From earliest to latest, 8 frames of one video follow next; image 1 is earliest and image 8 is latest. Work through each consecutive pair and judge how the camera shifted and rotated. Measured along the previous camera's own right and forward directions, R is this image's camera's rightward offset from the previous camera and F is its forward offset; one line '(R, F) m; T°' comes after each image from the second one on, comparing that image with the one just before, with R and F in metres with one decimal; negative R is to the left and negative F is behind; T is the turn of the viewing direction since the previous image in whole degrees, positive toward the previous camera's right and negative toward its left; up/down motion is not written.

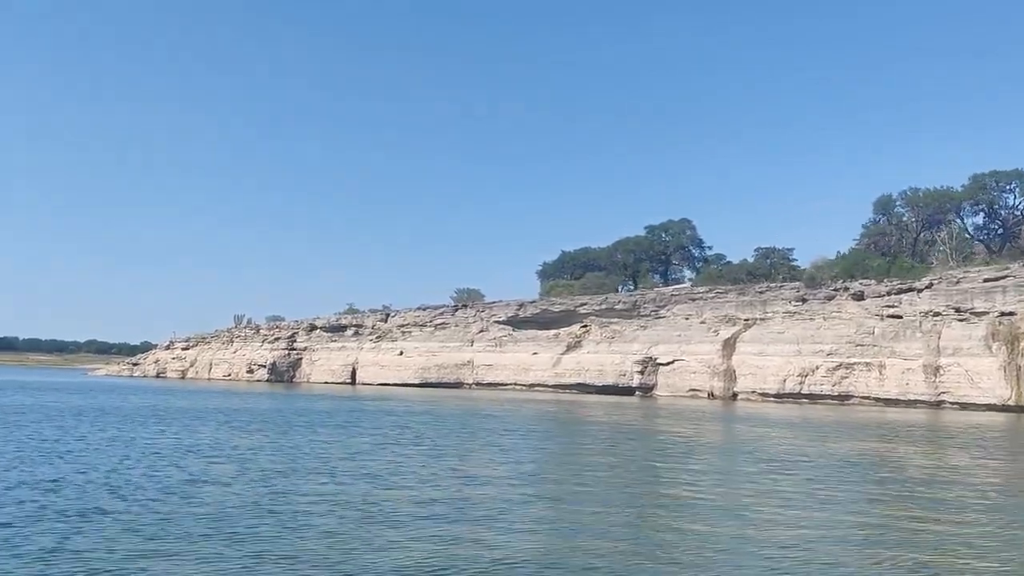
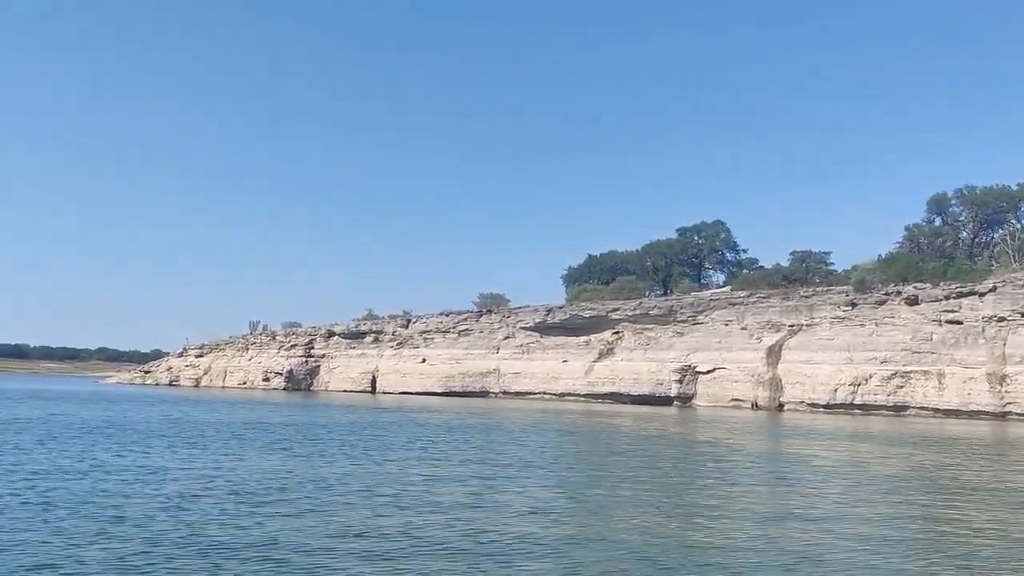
(-0.8, +1.6) m; -1°
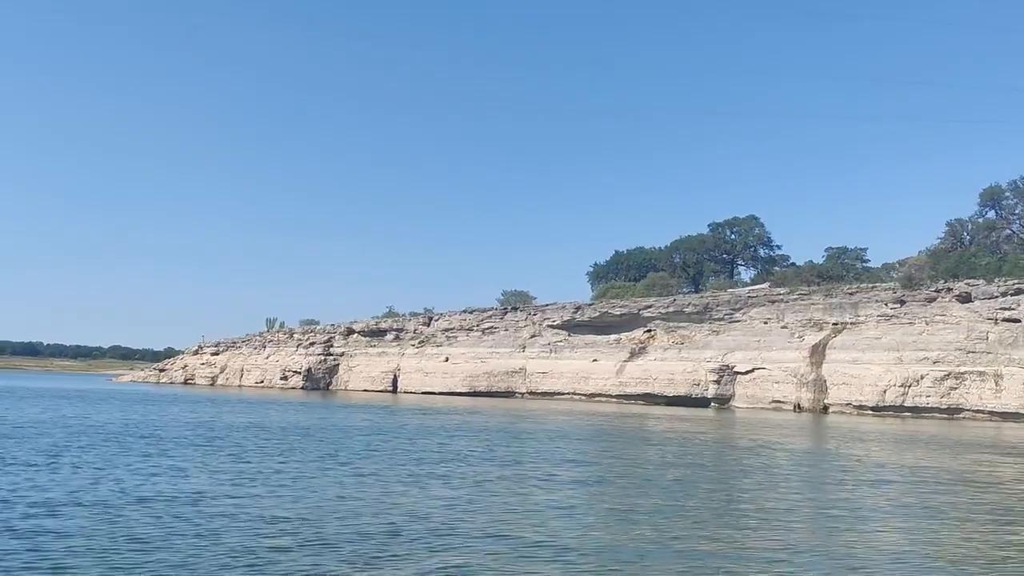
(-0.7, +1.3) m; -1°
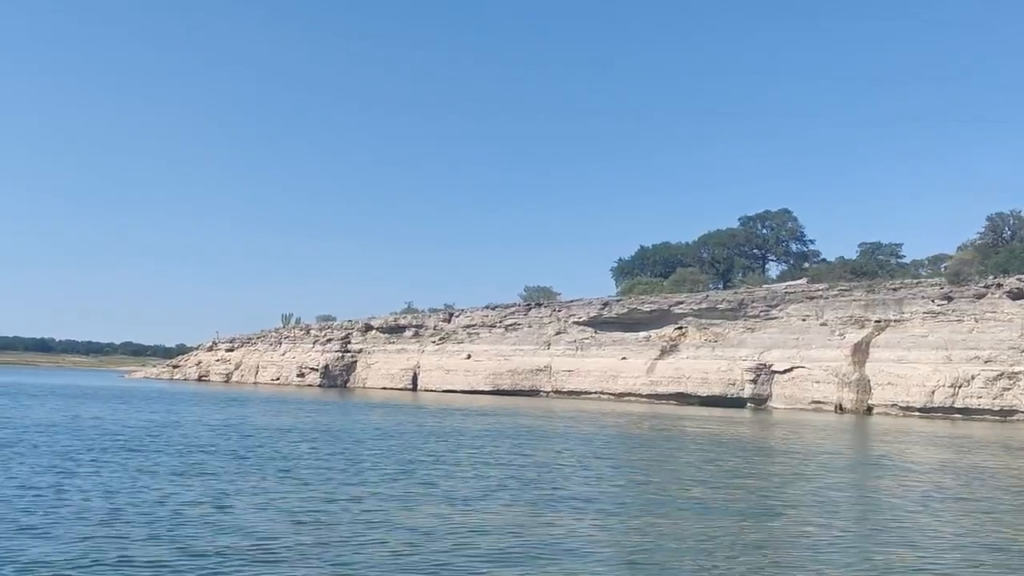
(-0.6, +1.2) m; -1°
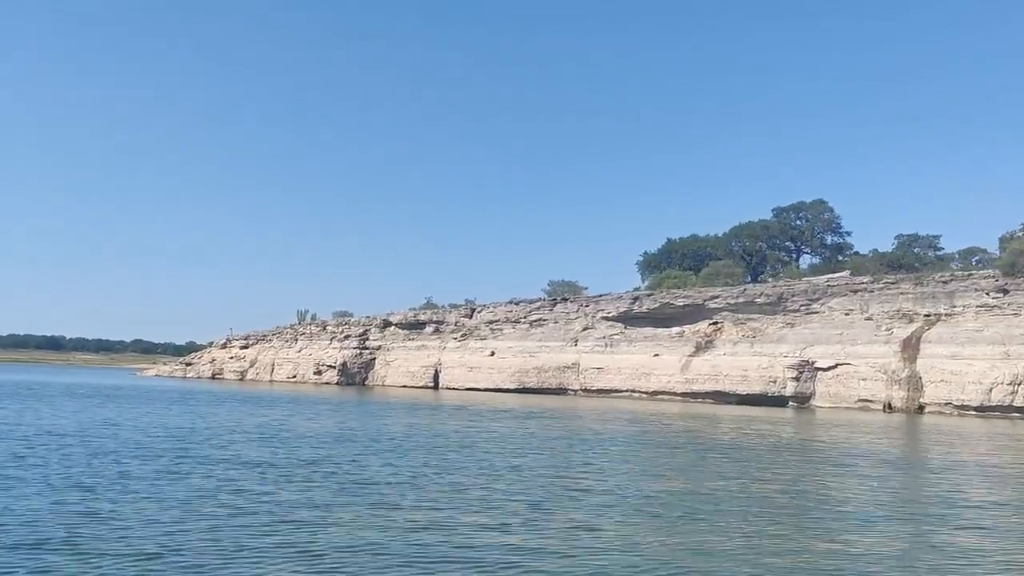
(-0.7, +1.3) m; 0°
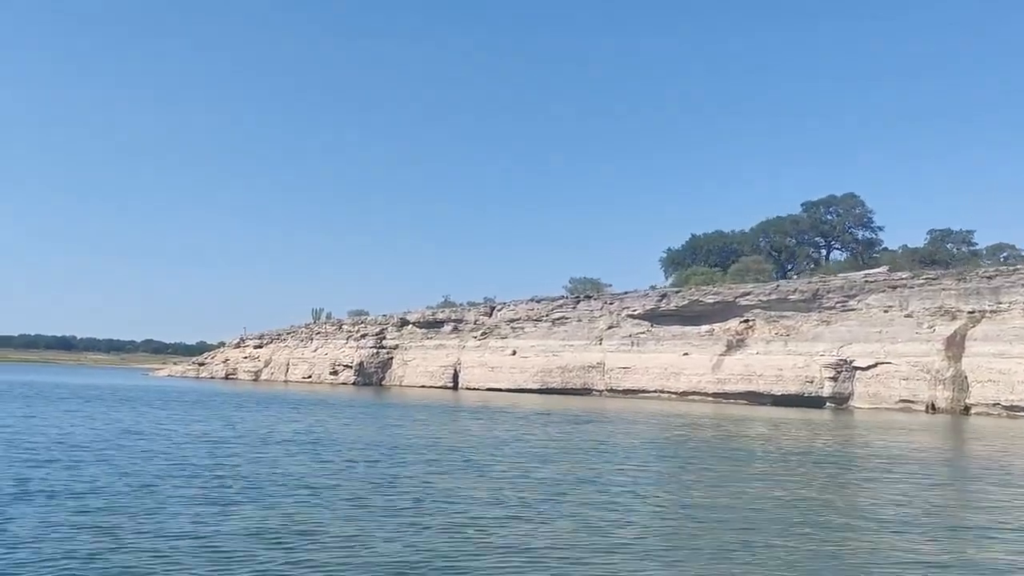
(-0.5, +1.0) m; -1°
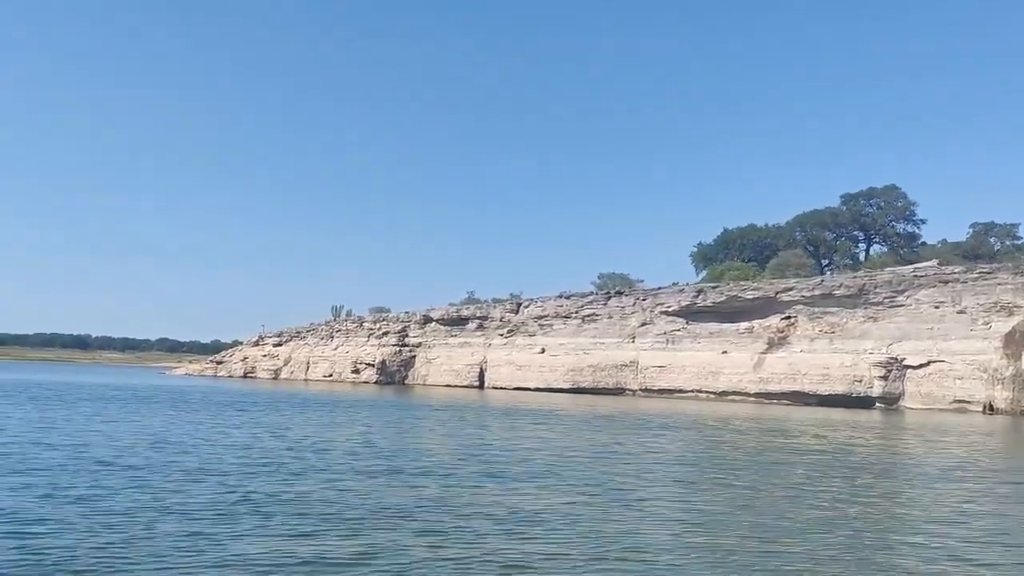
(-0.6, +1.1) m; -1°
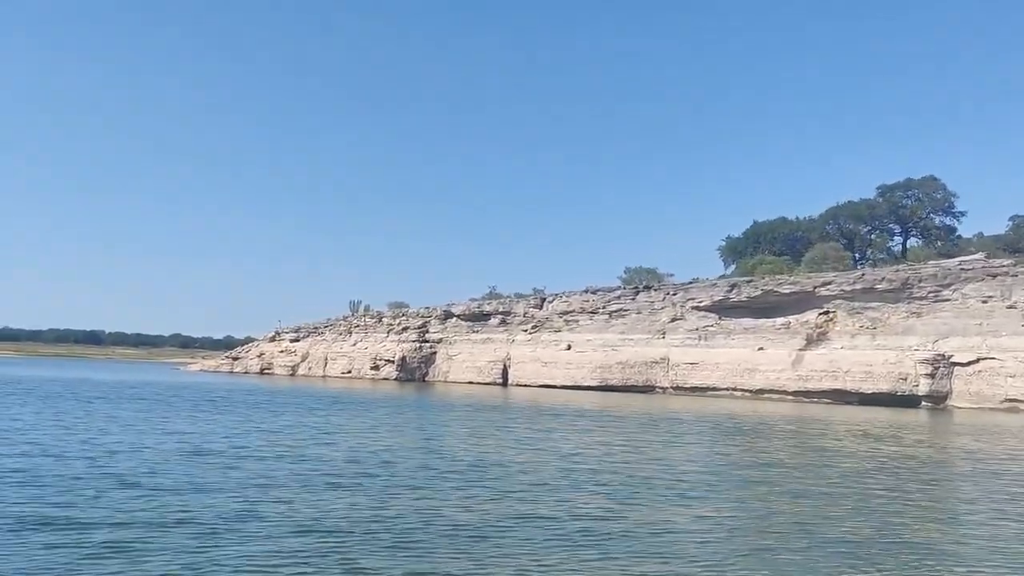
(-0.5, +1.0) m; -1°
